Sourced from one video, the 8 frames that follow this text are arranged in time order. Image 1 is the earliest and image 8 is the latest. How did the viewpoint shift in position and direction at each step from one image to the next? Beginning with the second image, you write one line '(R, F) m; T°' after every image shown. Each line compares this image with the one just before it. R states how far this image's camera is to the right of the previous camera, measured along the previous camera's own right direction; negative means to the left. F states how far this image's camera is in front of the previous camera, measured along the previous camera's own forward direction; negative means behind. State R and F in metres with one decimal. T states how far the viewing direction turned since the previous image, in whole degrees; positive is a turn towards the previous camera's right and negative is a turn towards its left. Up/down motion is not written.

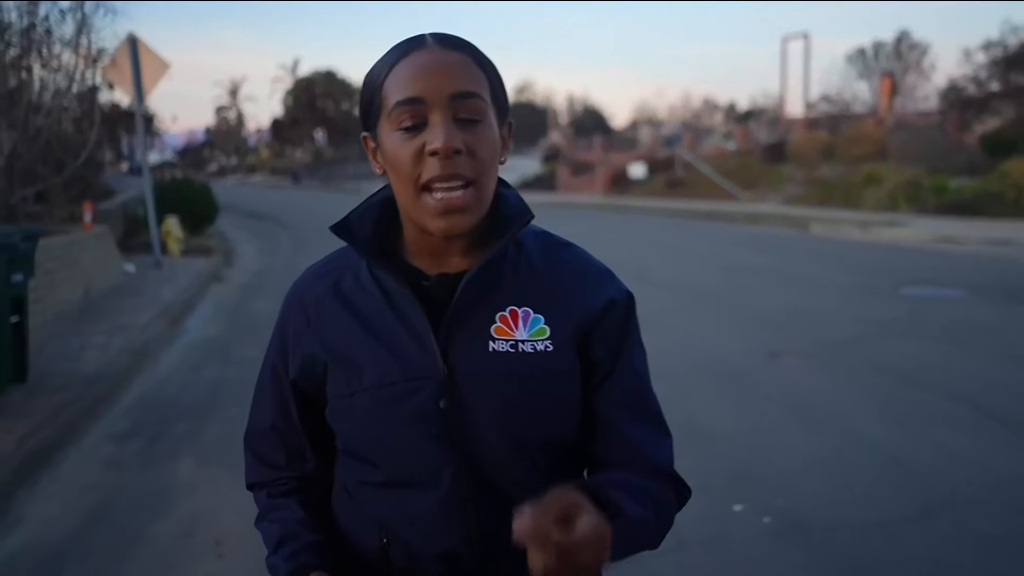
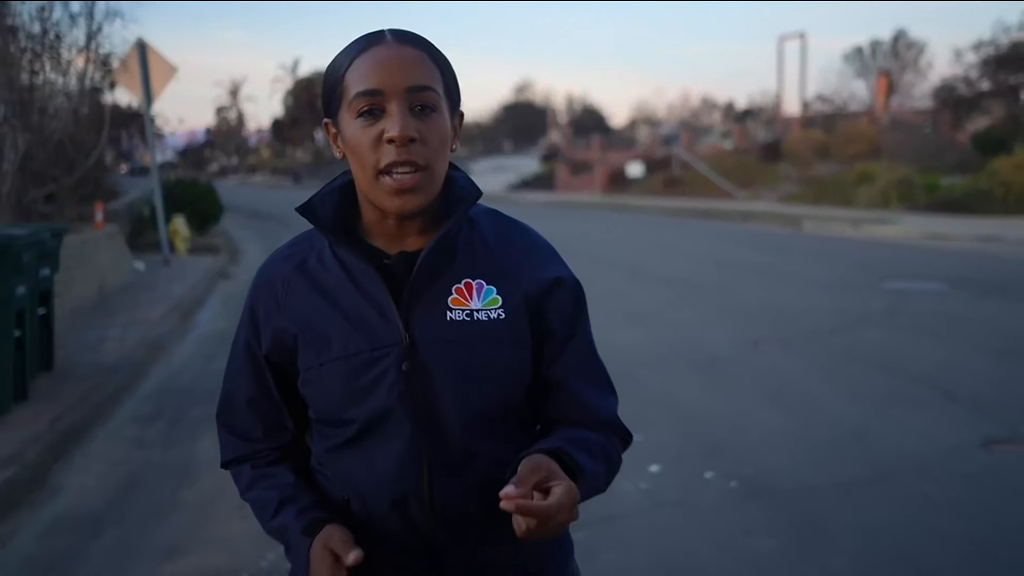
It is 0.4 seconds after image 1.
(0.0, -0.5) m; 0°
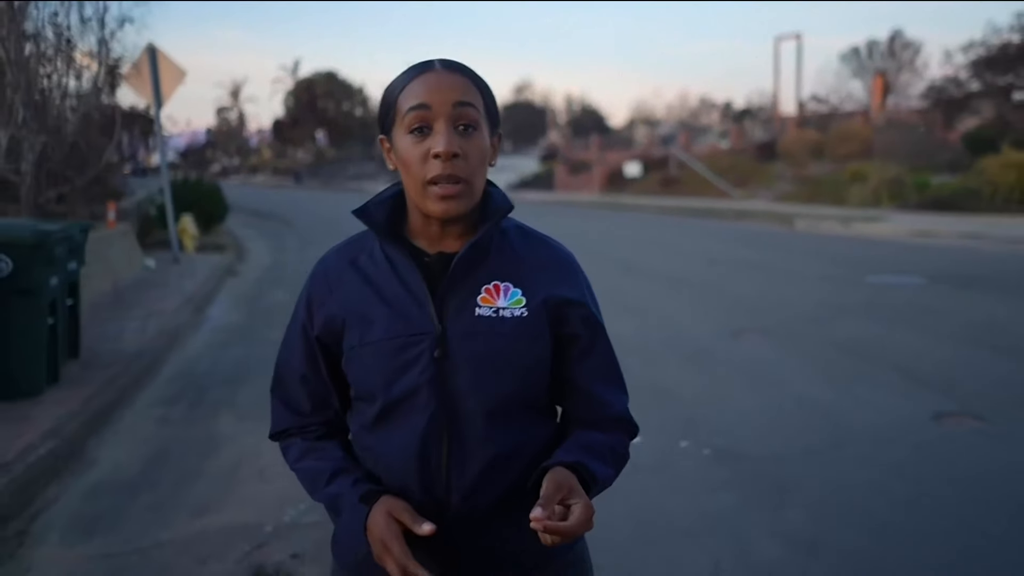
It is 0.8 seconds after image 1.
(0.0, -0.5) m; 0°
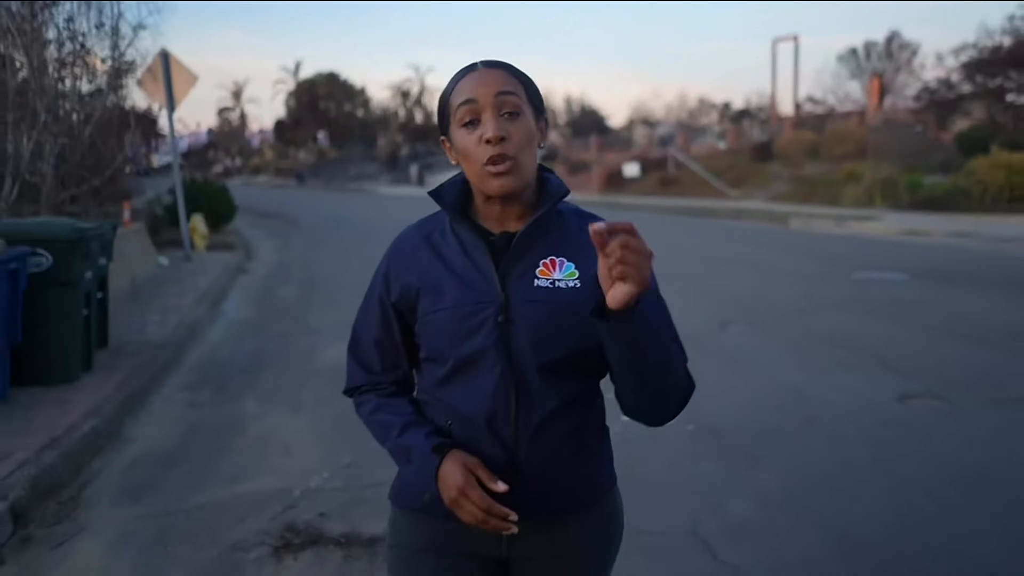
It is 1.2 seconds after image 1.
(0.0, -0.5) m; 0°
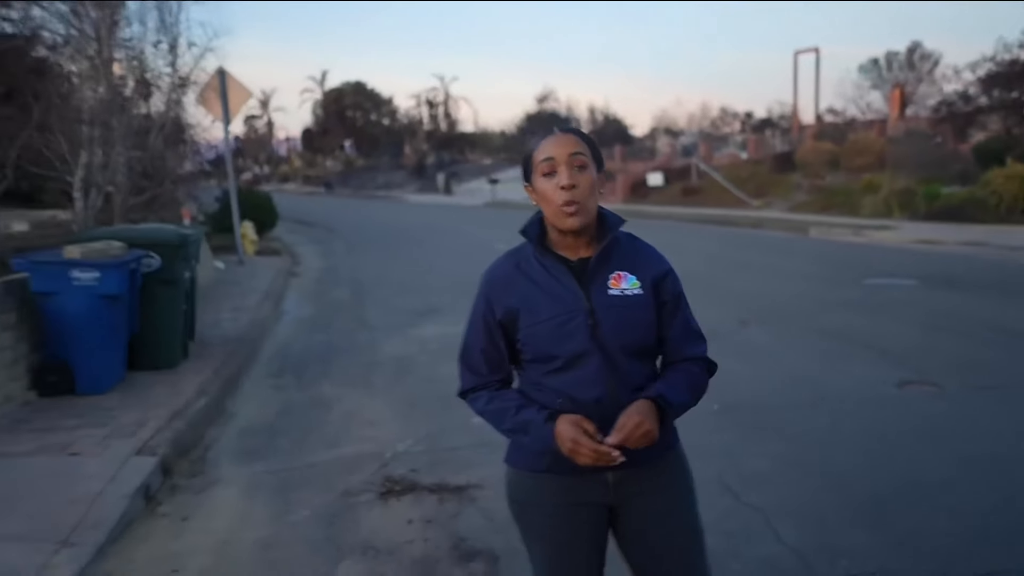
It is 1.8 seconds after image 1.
(-0.2, -1.0) m; -1°
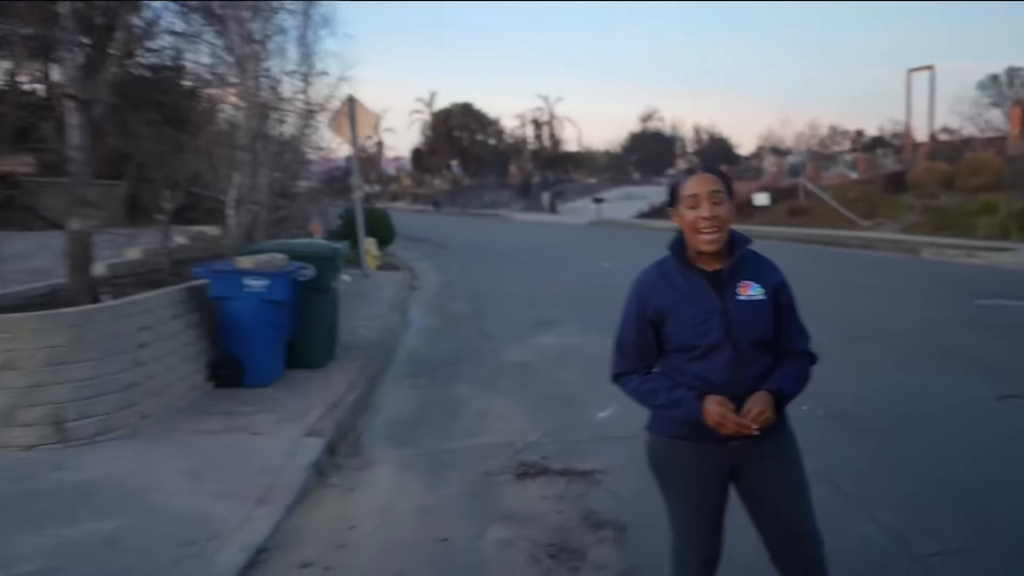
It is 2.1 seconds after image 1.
(-0.2, -0.8) m; -6°
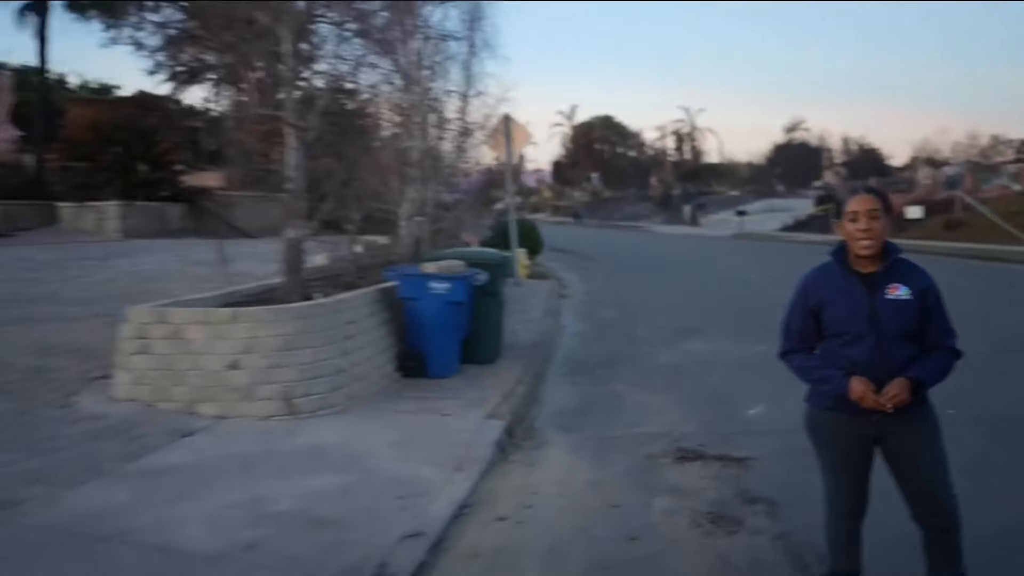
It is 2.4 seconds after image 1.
(-0.2, -0.9) m; -9°
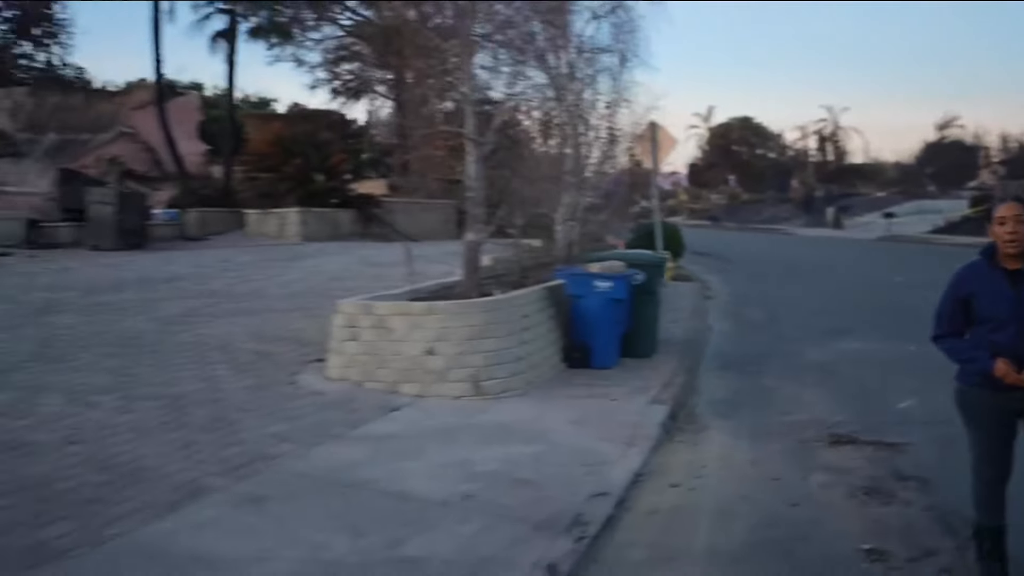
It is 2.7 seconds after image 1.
(-0.3, -0.9) m; -8°
